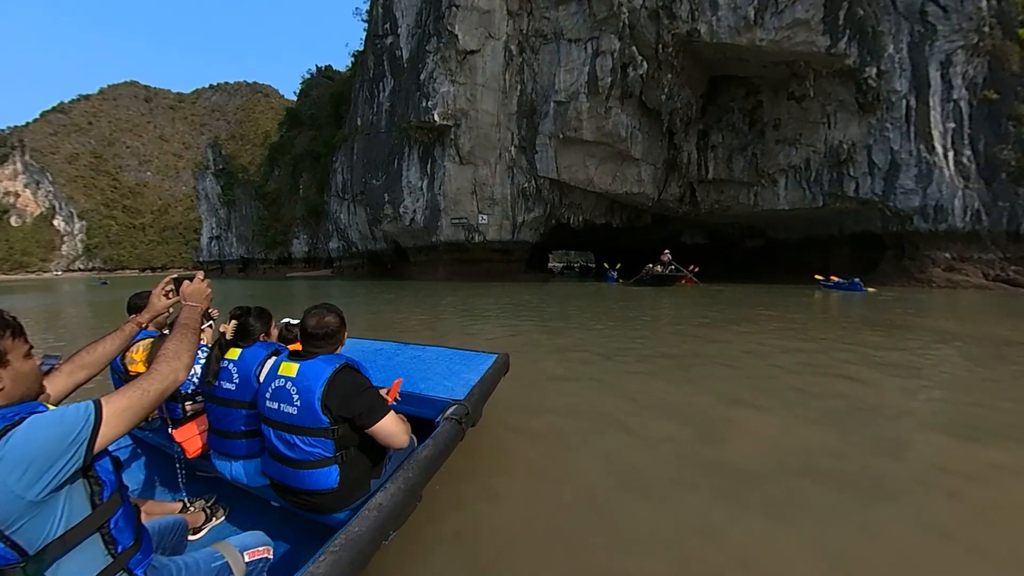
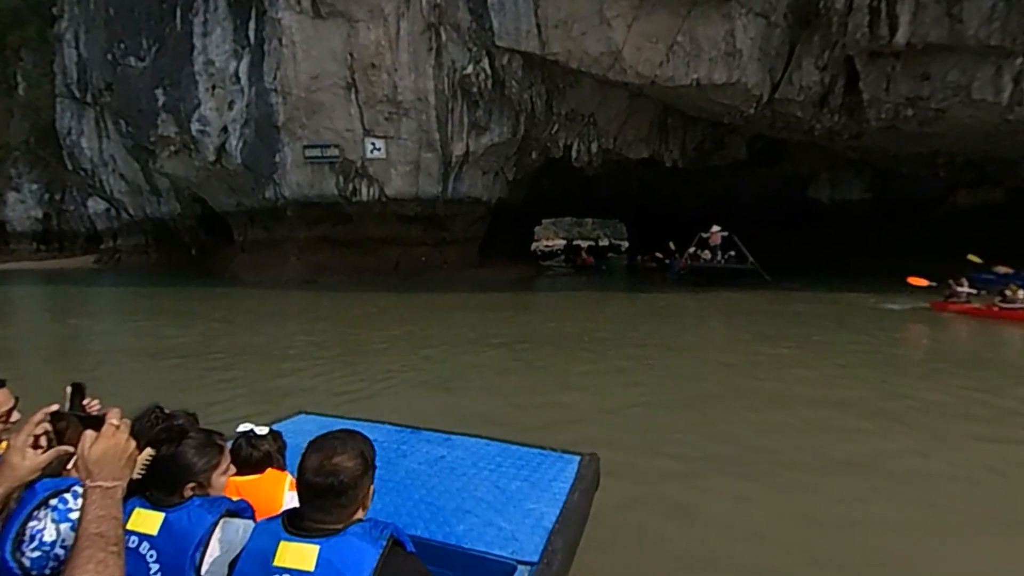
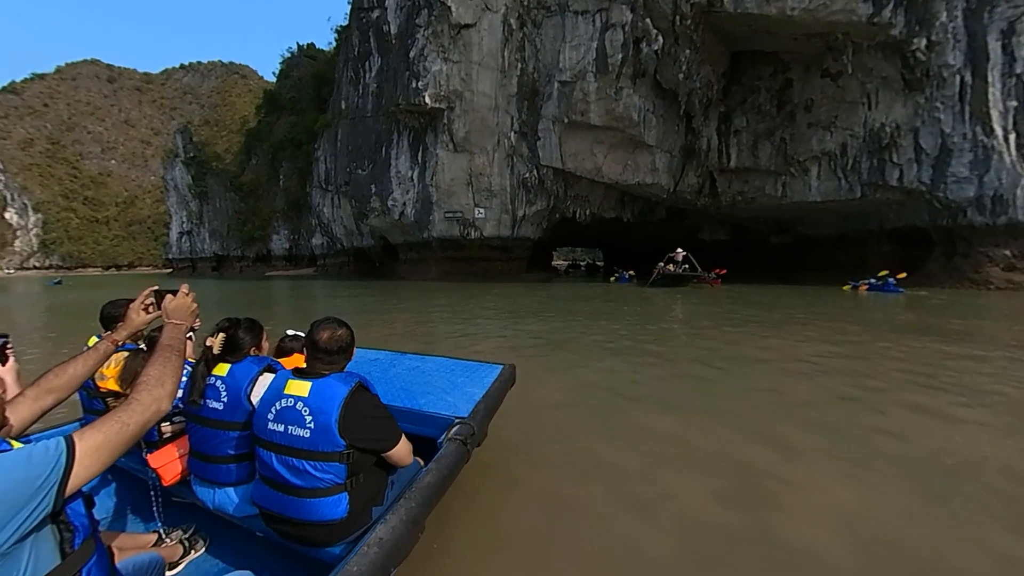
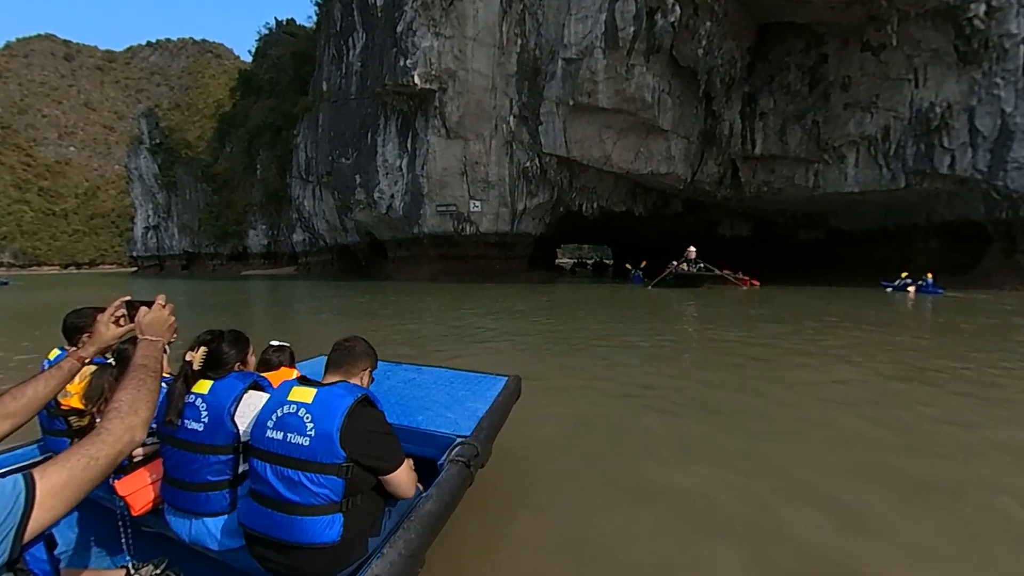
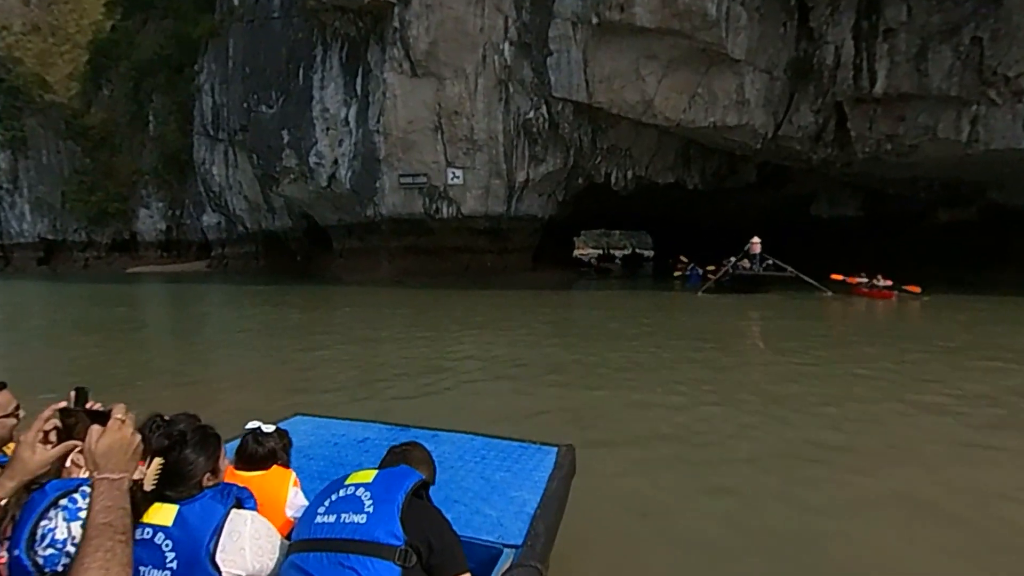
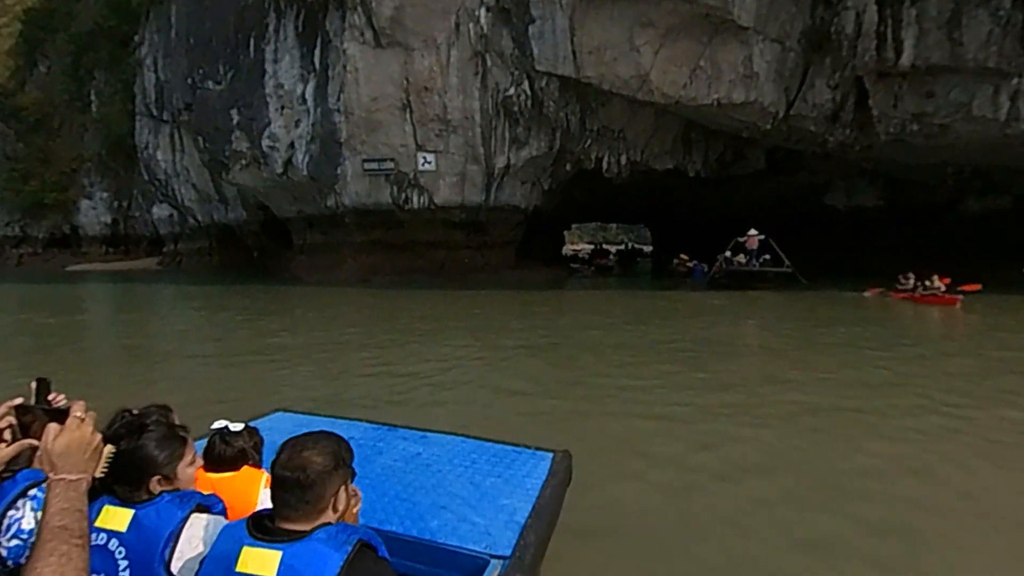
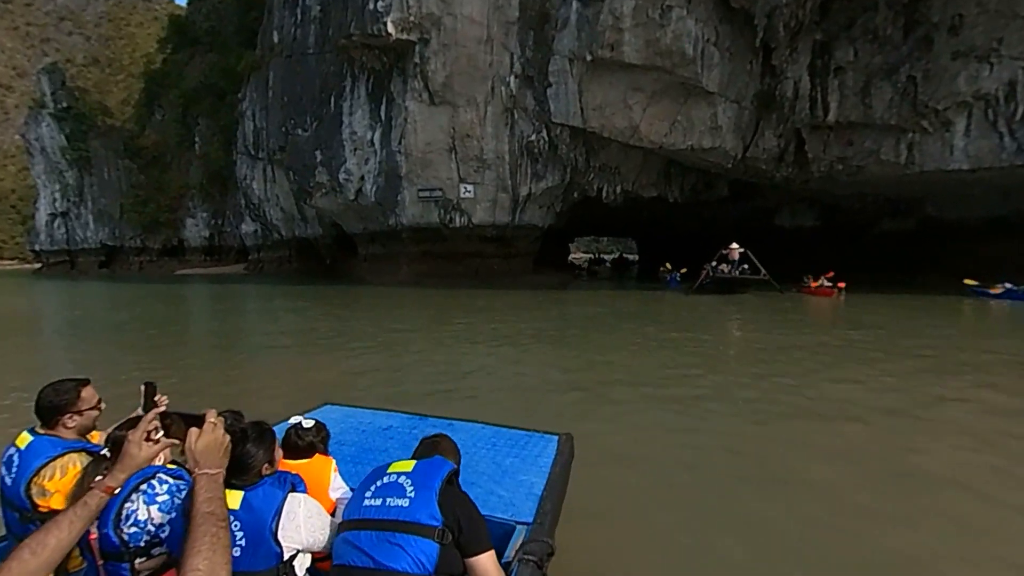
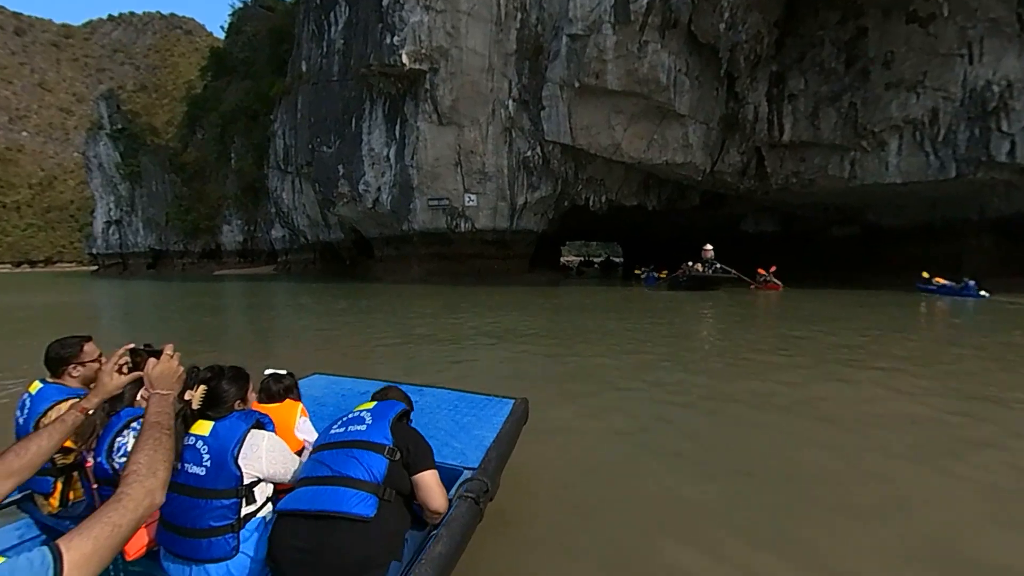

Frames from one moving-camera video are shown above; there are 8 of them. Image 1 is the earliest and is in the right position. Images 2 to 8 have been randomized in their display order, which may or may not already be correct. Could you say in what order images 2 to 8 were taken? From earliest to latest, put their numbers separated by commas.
3, 4, 8, 7, 5, 6, 2
